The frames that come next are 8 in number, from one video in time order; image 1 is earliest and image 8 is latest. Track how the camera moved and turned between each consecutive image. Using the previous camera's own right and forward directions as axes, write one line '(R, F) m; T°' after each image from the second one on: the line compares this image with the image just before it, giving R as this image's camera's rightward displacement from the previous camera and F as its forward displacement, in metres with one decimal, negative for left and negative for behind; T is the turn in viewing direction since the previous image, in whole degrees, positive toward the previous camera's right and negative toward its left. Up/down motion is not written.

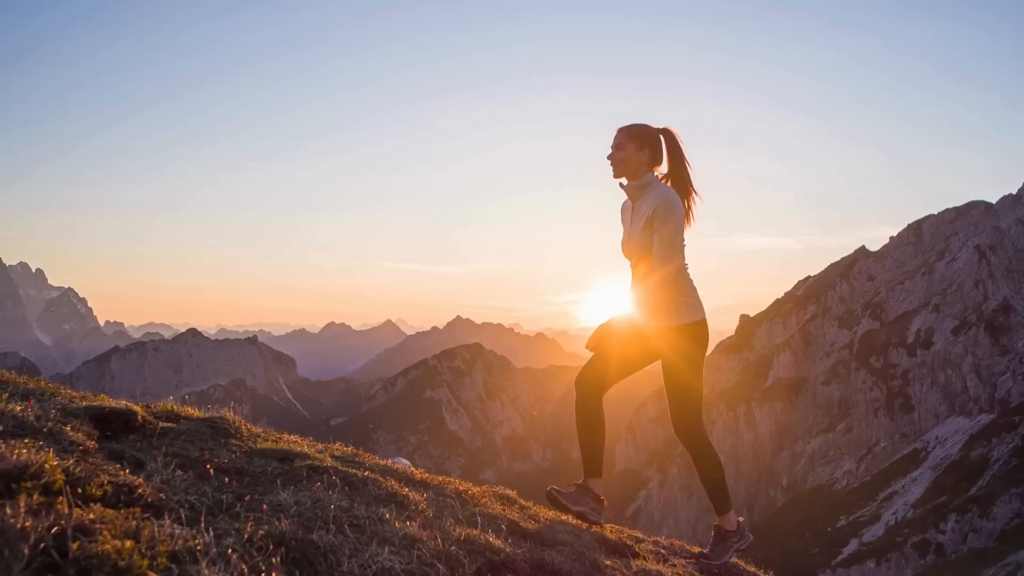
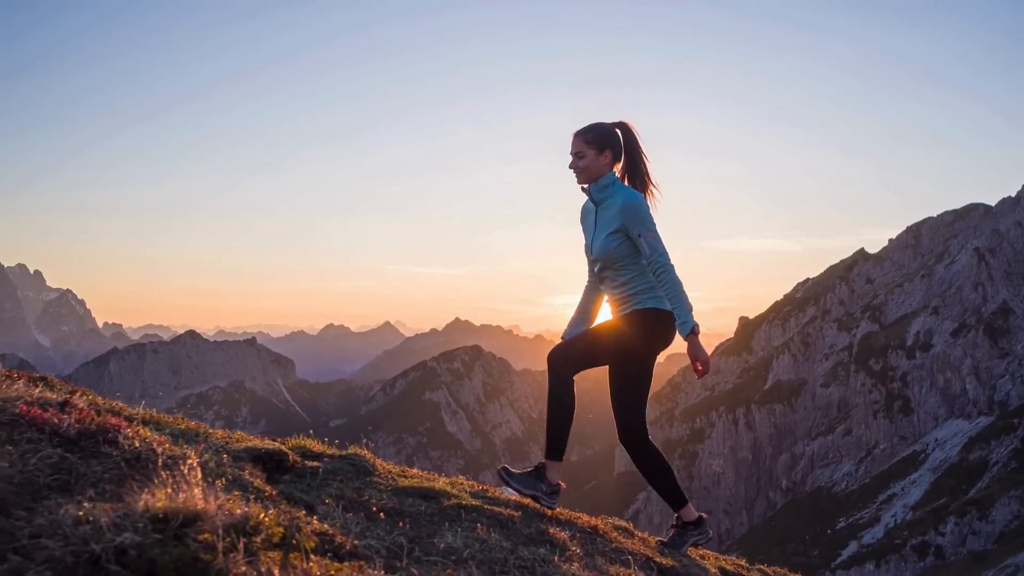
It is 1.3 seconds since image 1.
(0.0, 0.0) m; 0°
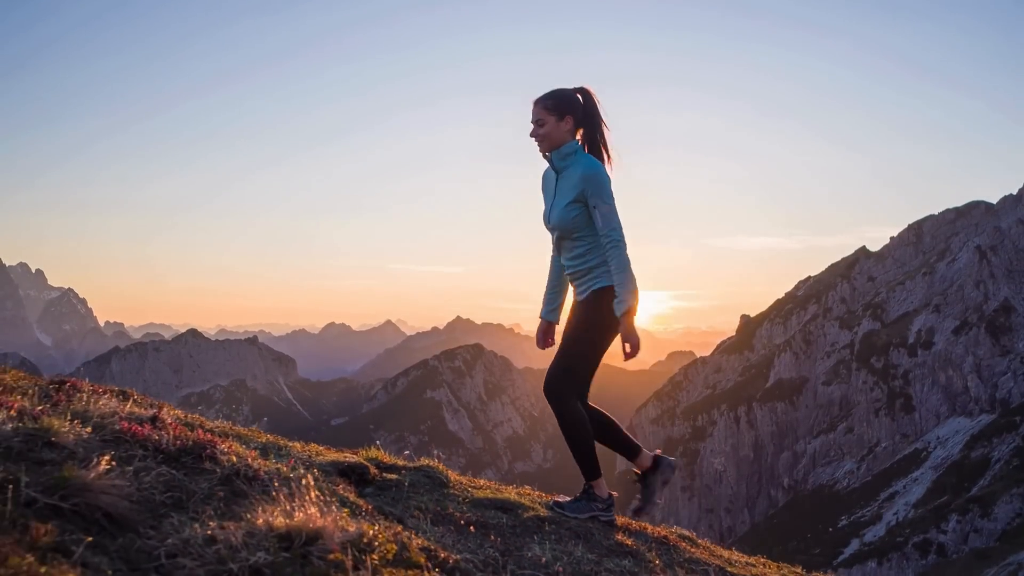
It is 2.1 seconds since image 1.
(-0.1, 0.0) m; 0°
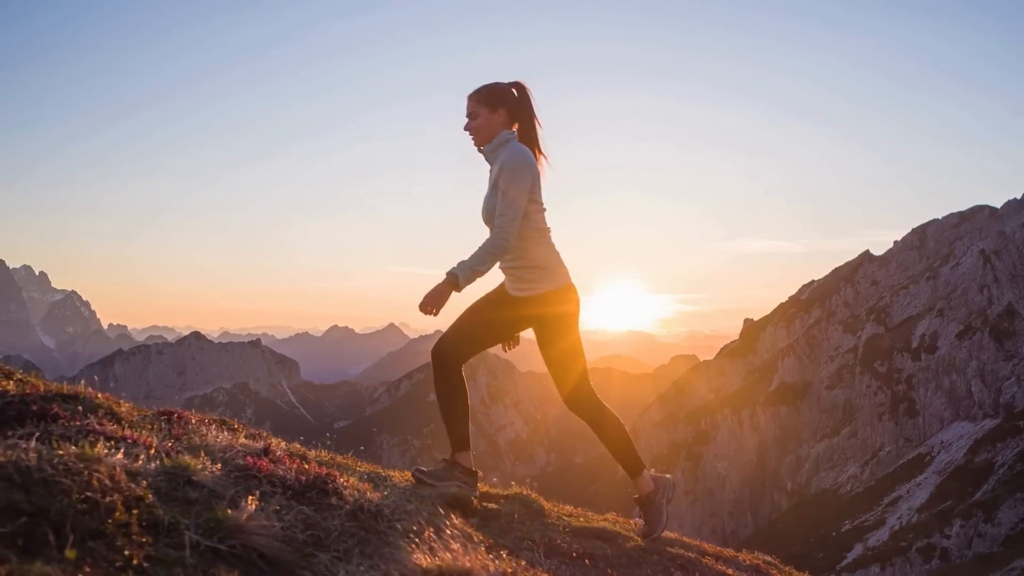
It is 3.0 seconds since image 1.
(-0.3, 0.0) m; 0°
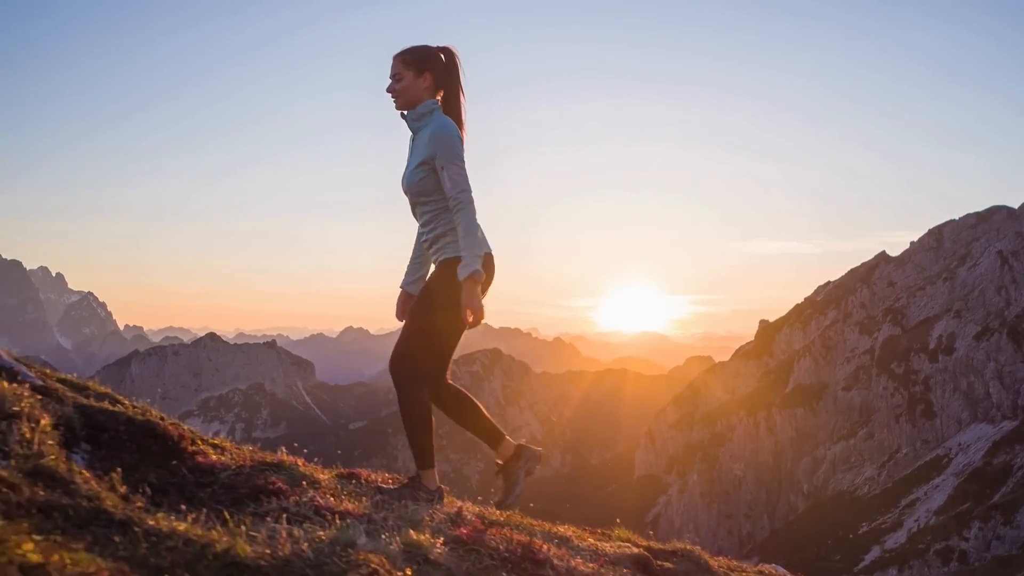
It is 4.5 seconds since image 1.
(-0.8, 0.0) m; -1°
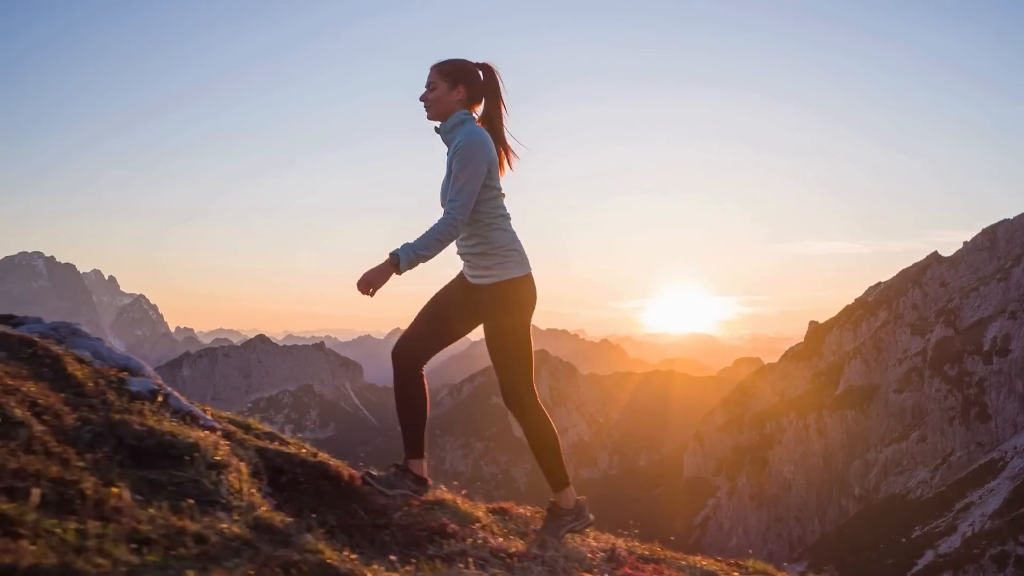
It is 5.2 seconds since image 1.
(-2.5, 0.0) m; -2°
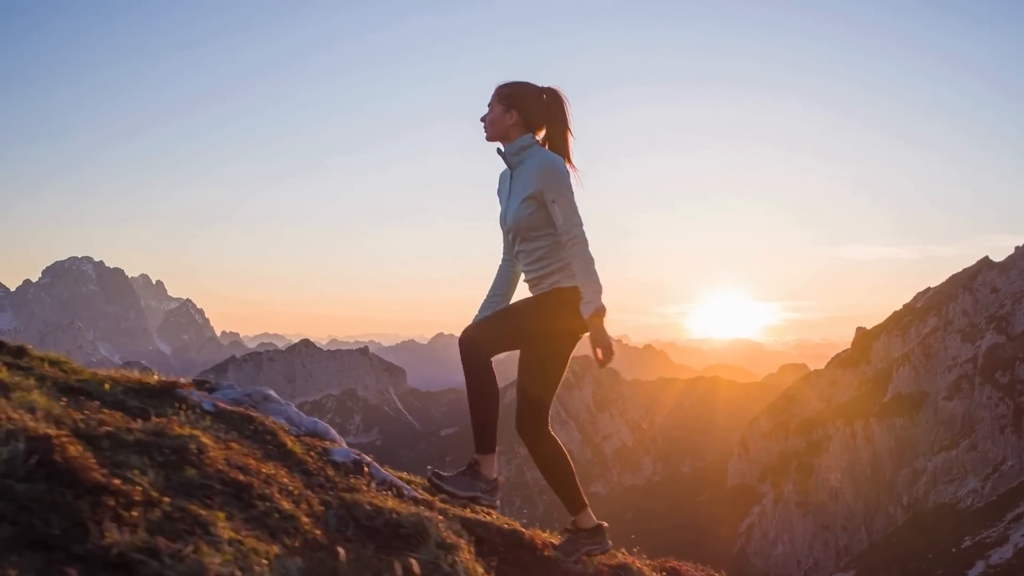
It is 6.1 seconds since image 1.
(-2.1, 0.0) m; -2°
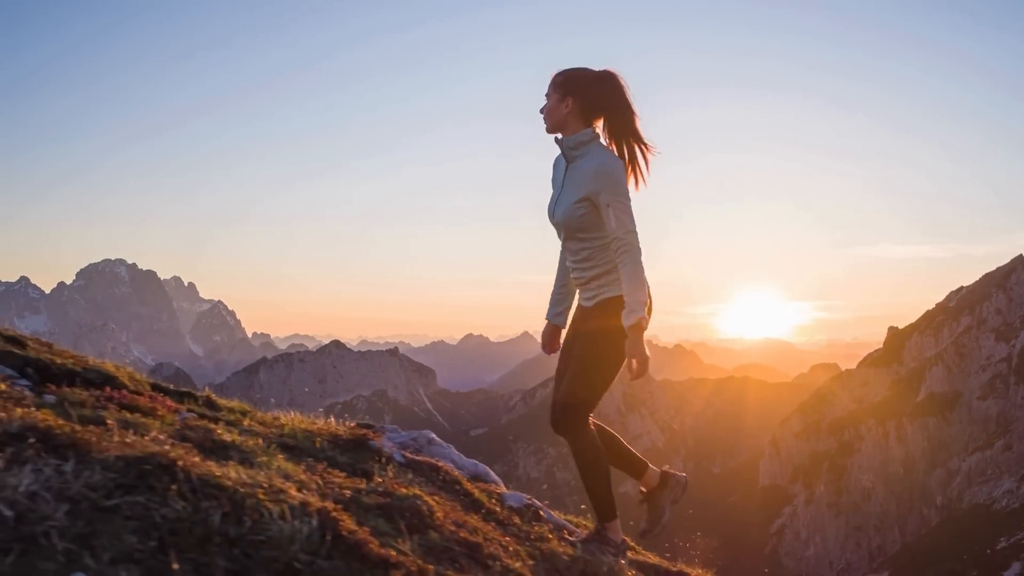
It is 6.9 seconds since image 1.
(-1.3, -0.2) m; -1°
